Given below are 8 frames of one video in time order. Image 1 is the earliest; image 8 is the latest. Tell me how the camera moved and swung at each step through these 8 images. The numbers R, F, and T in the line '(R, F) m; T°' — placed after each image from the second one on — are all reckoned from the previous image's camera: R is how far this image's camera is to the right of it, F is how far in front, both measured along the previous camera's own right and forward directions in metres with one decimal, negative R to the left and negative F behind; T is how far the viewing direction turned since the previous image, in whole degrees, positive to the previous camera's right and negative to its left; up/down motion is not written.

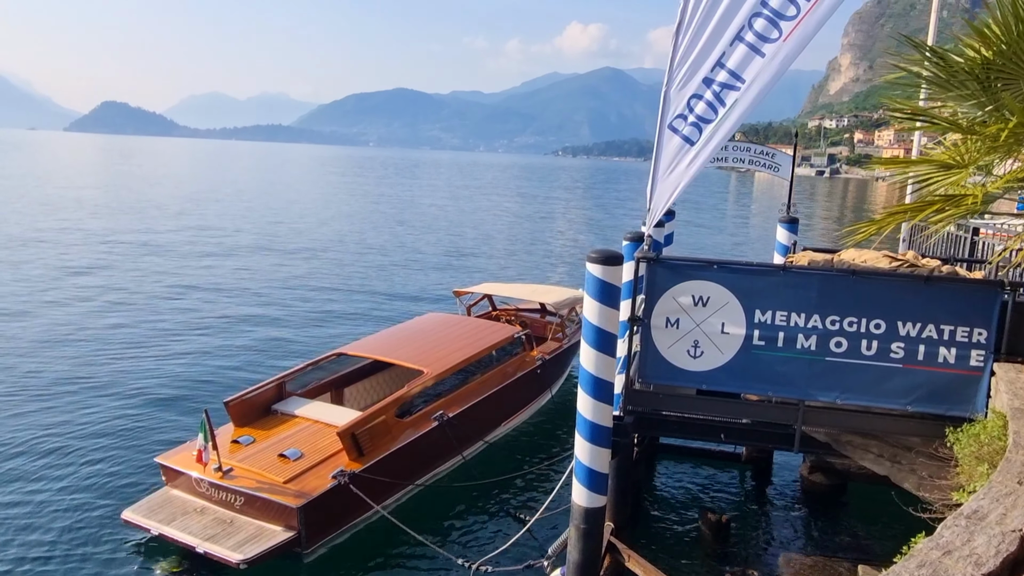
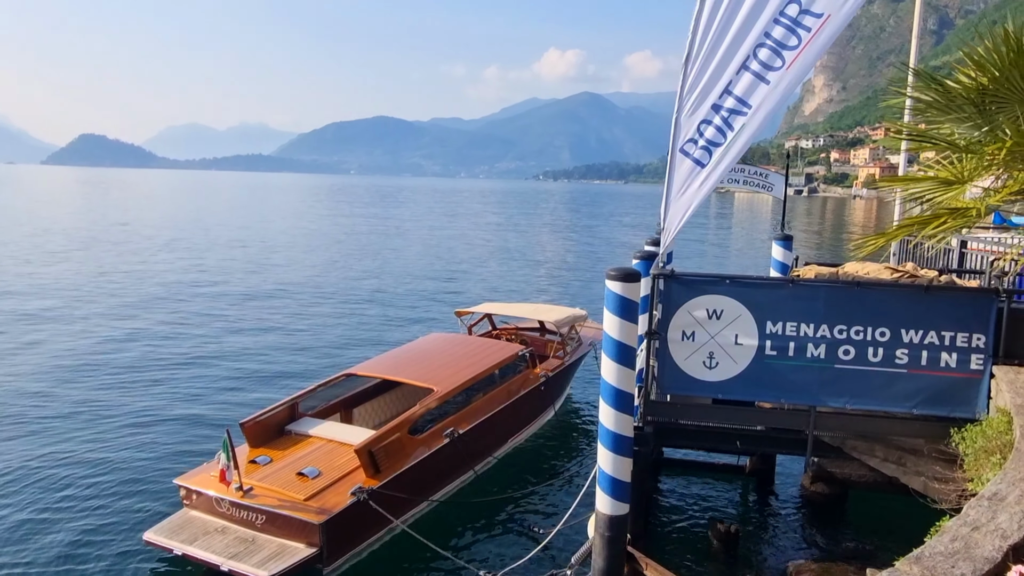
(-0.4, -0.3) m; +1°
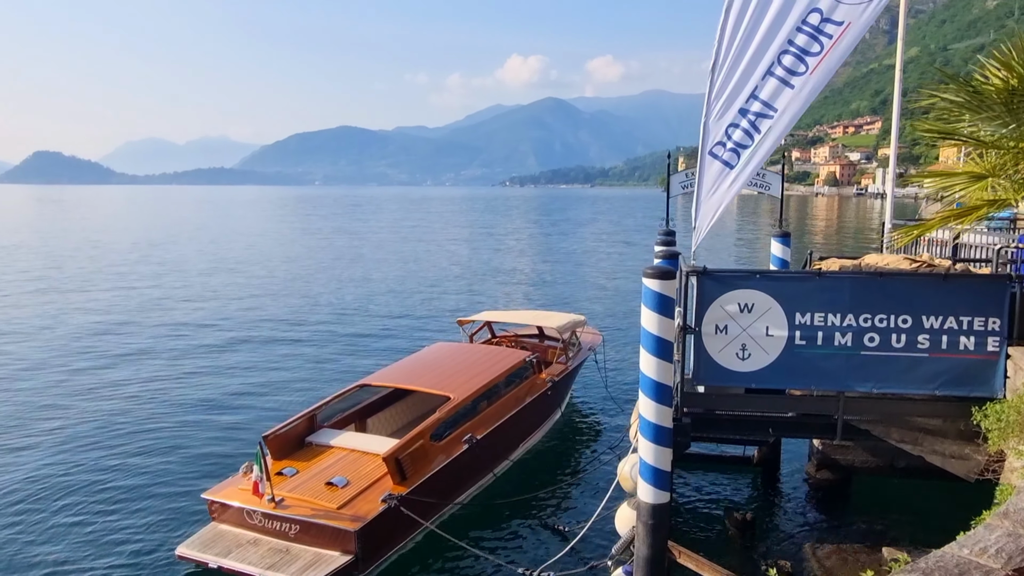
(-0.7, -0.3) m; +2°
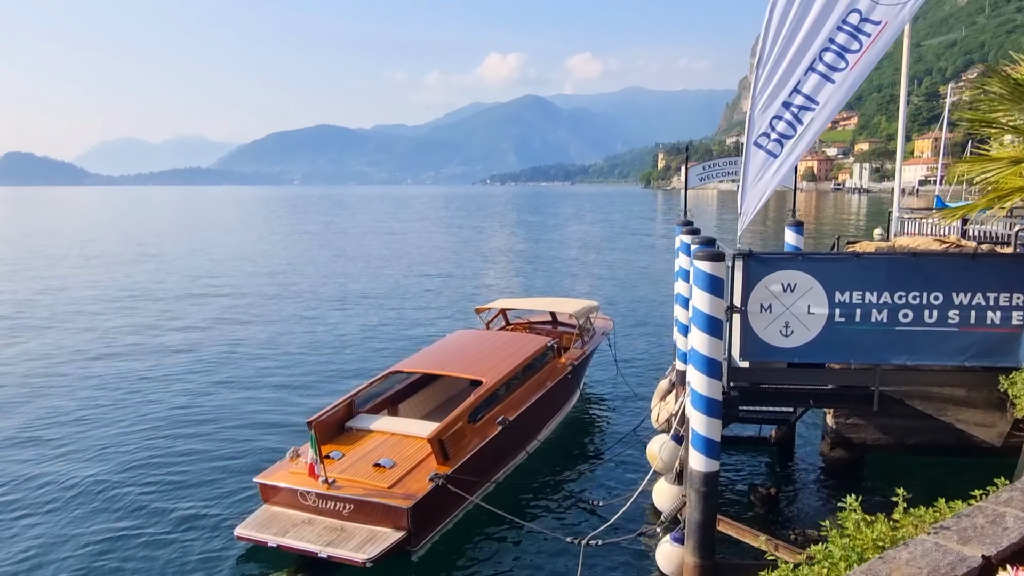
(-0.9, -0.5) m; +1°
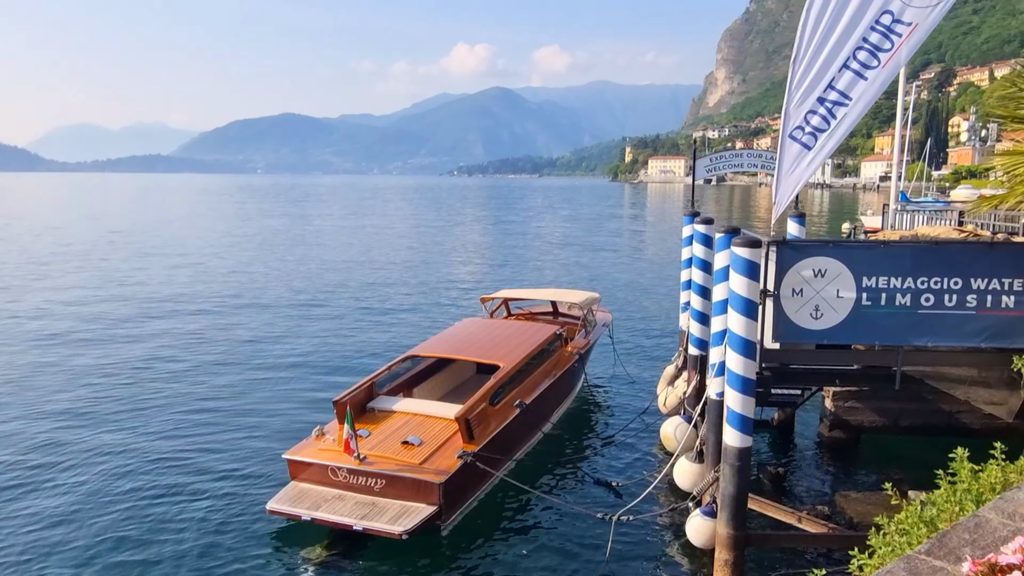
(-0.9, -0.3) m; +3°
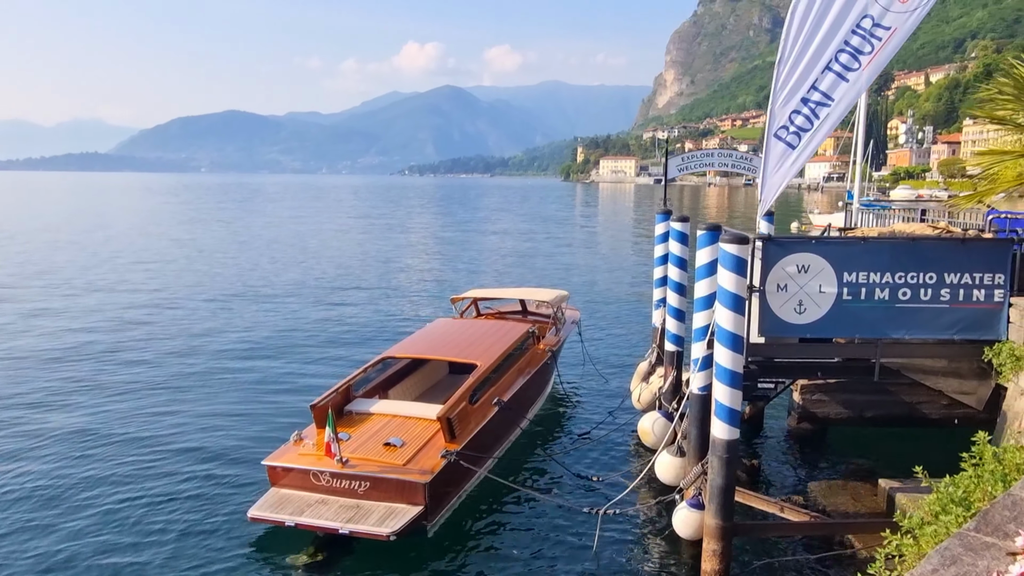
(-0.5, 0.0) m; +4°
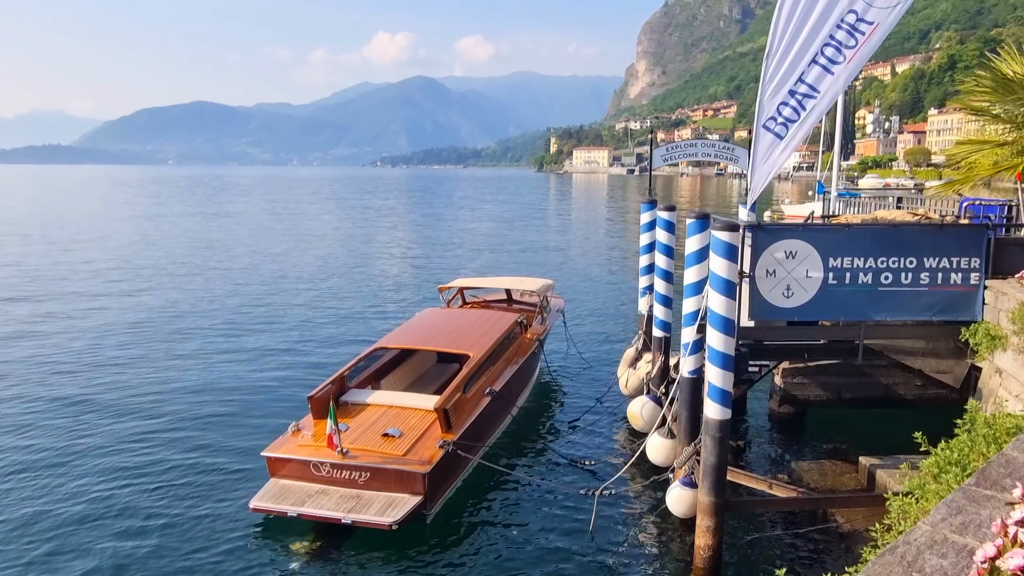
(-0.3, -0.2) m; +2°
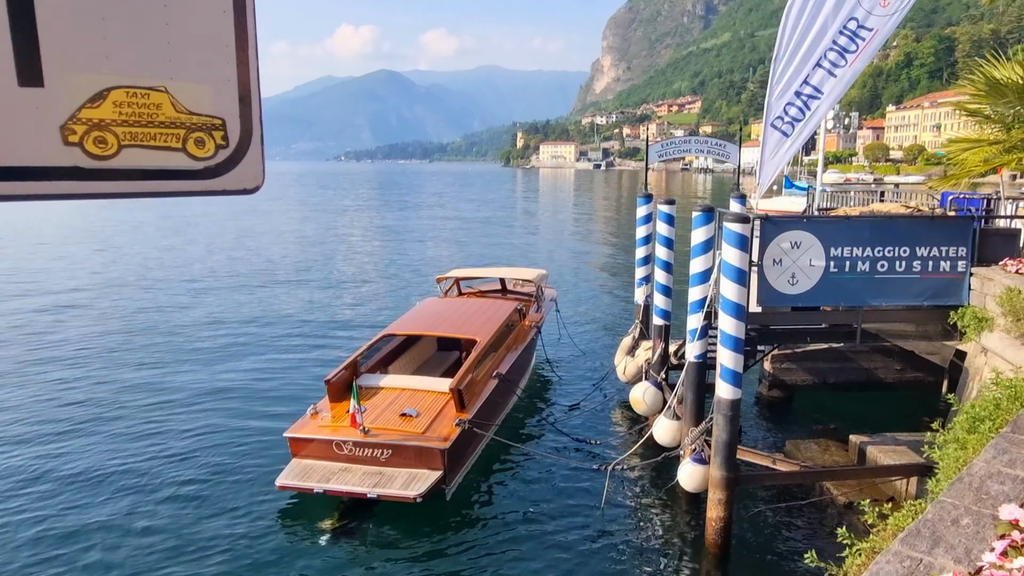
(-0.8, -0.5) m; +3°
